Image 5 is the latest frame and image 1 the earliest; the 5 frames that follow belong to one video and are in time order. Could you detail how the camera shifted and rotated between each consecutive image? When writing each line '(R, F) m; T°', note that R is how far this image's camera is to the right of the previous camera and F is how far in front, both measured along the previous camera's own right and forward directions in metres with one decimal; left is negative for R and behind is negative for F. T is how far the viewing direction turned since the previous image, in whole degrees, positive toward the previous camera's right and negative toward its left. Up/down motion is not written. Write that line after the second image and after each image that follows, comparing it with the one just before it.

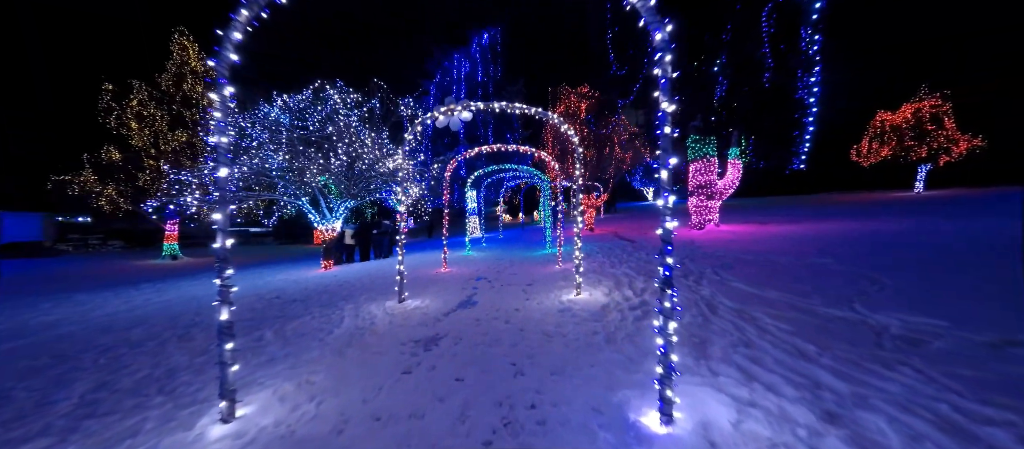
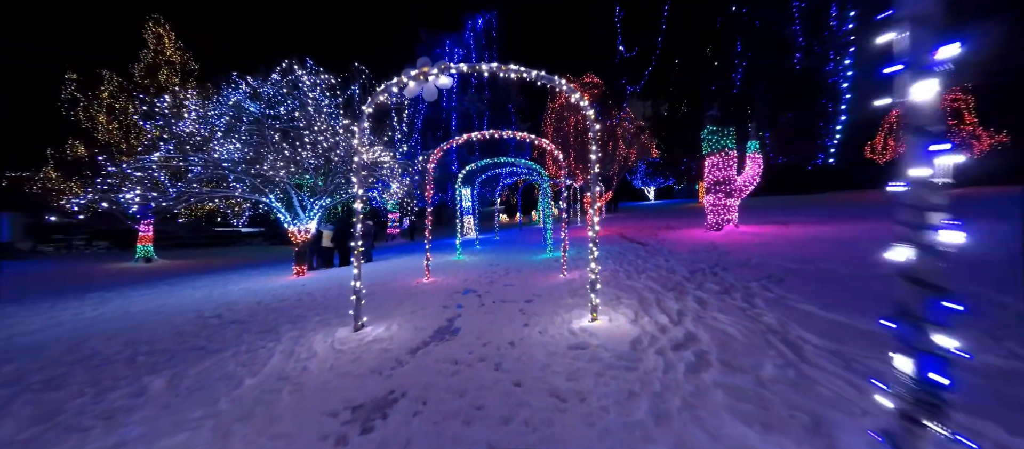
(+0.1, +1.3) m; 0°
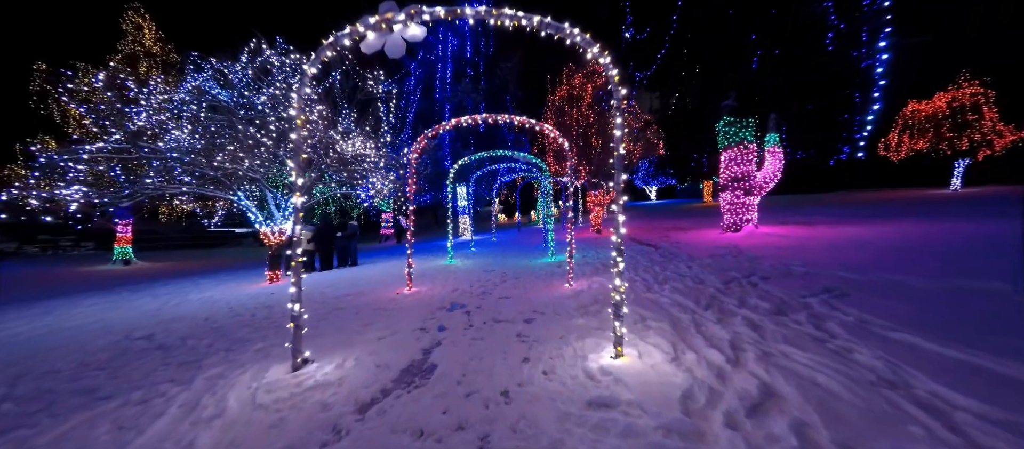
(0.0, +1.0) m; 0°
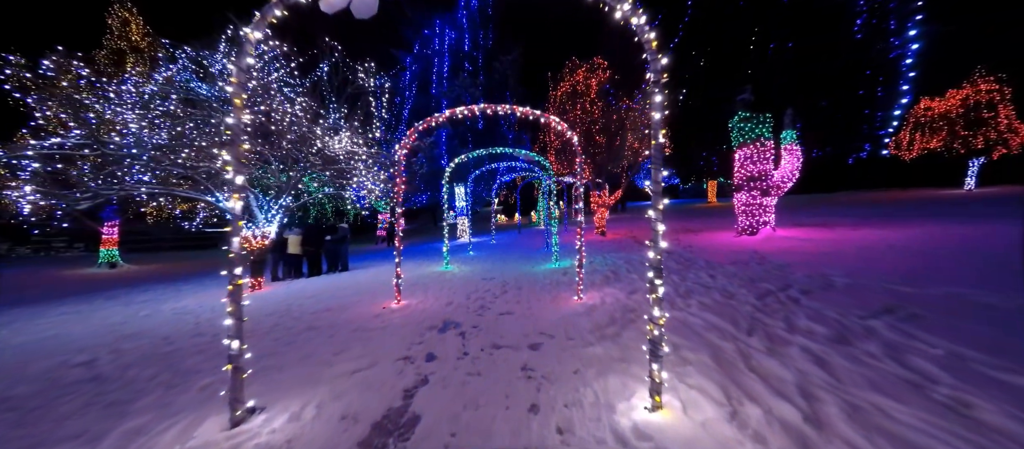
(0.0, +0.7) m; 0°
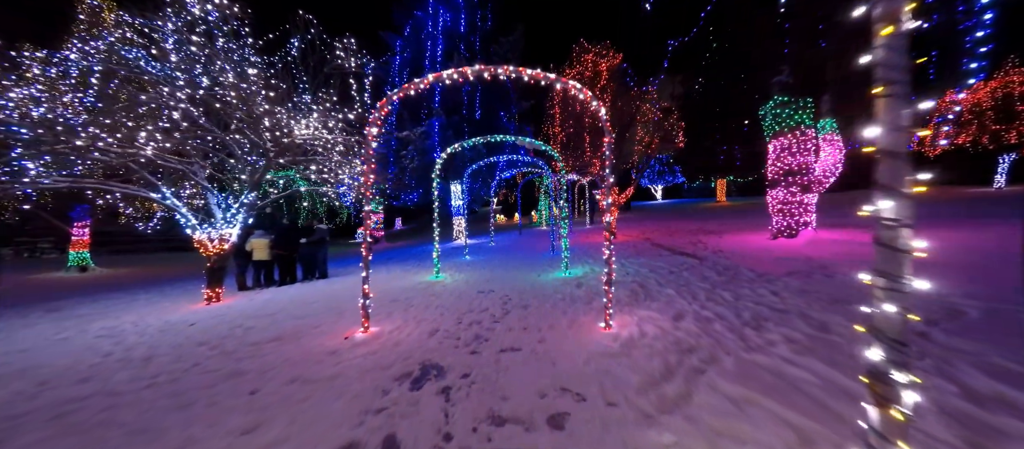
(-0.1, +1.3) m; 0°
